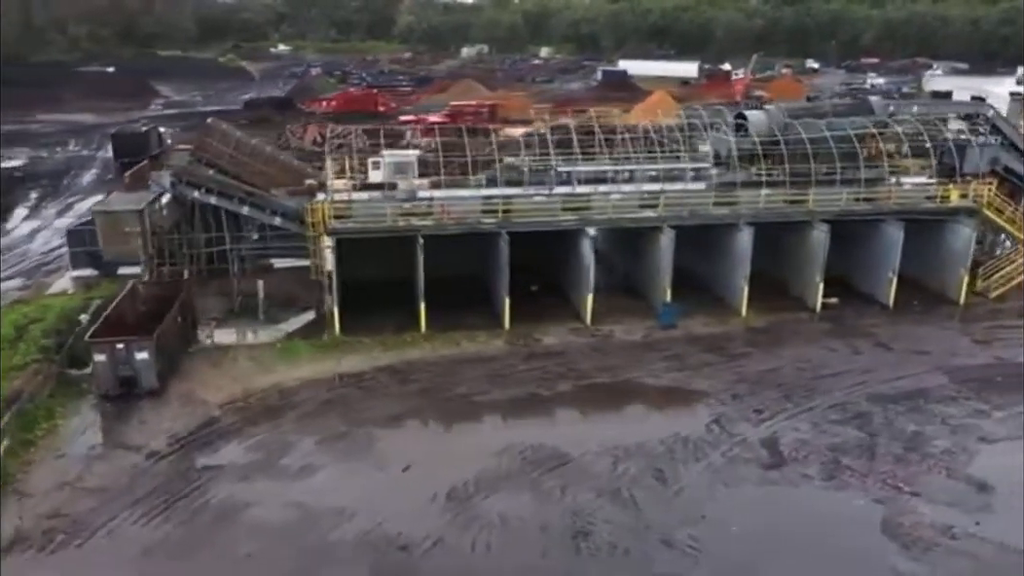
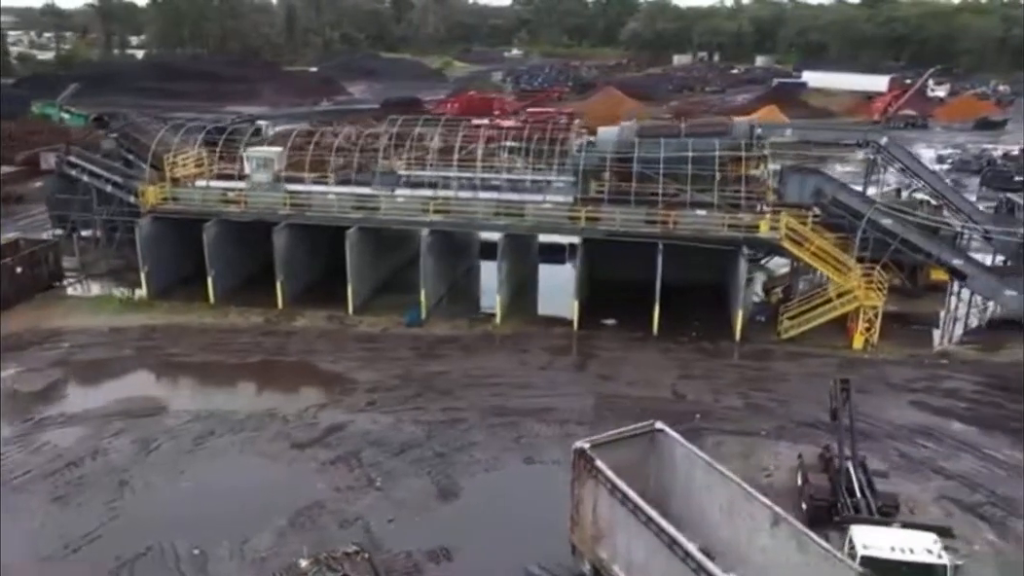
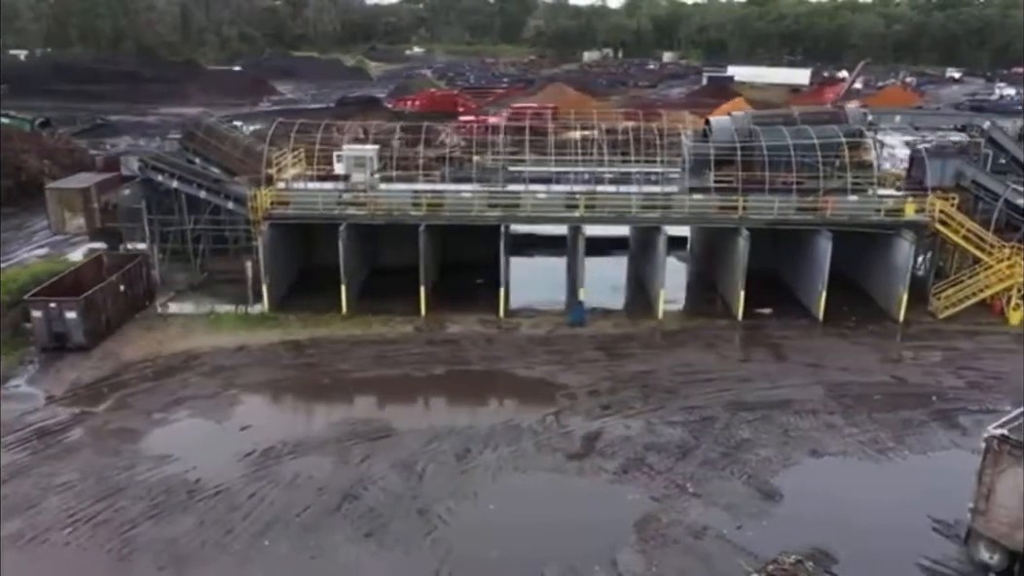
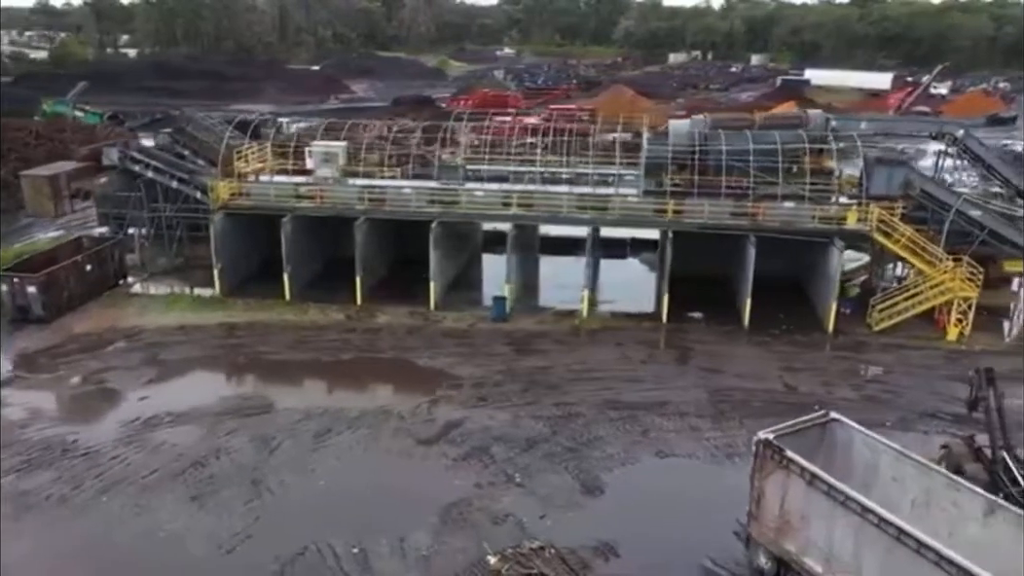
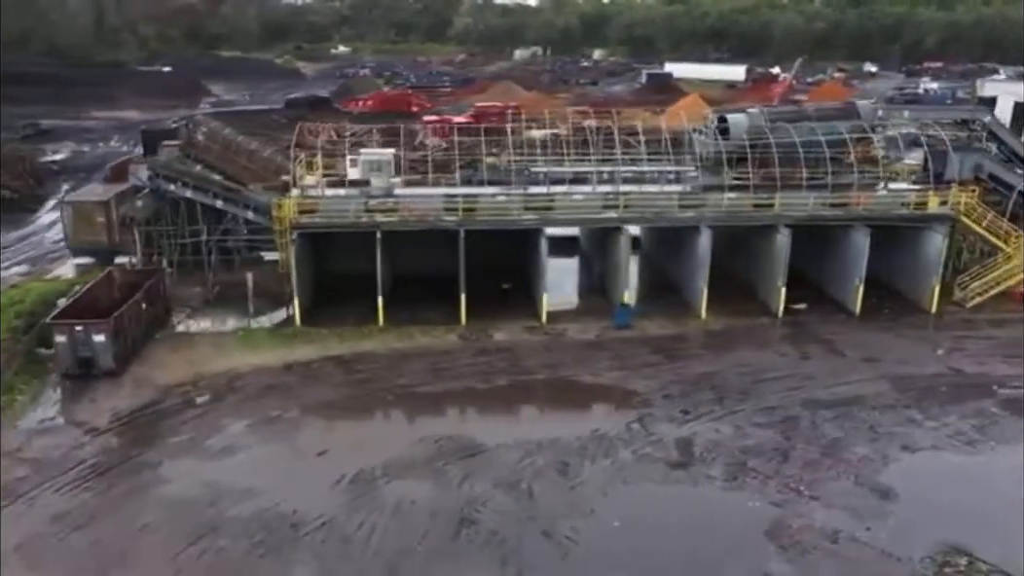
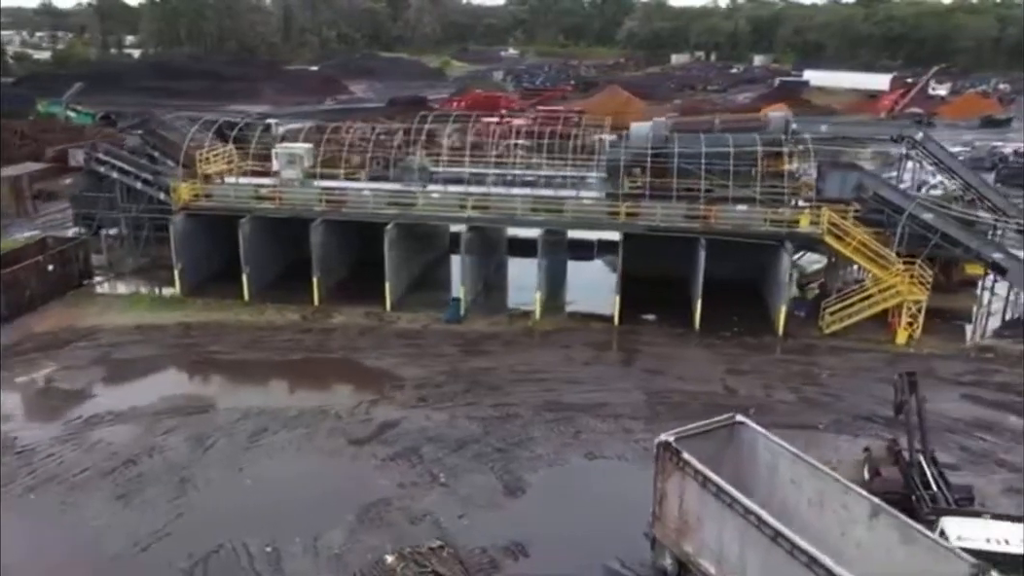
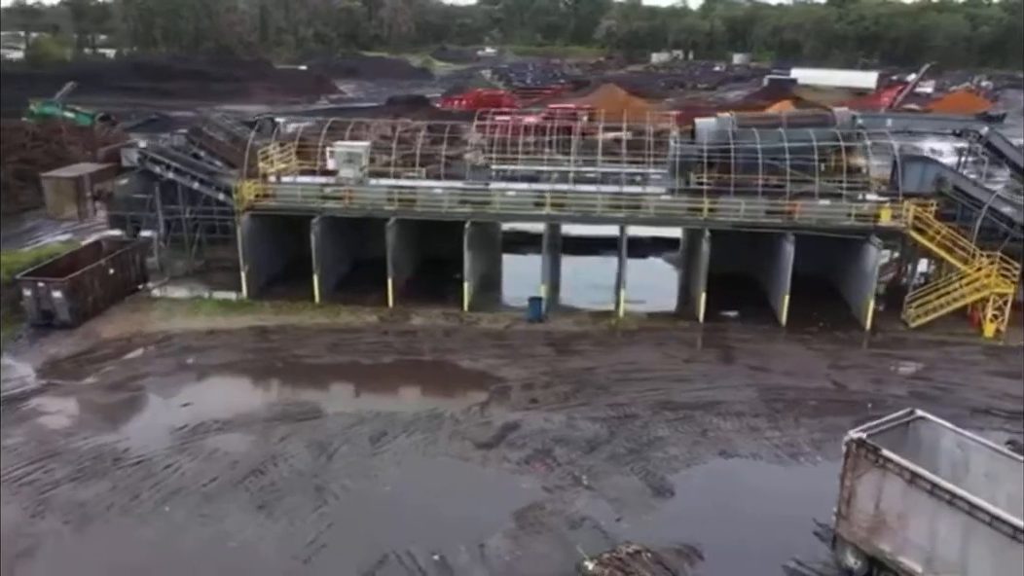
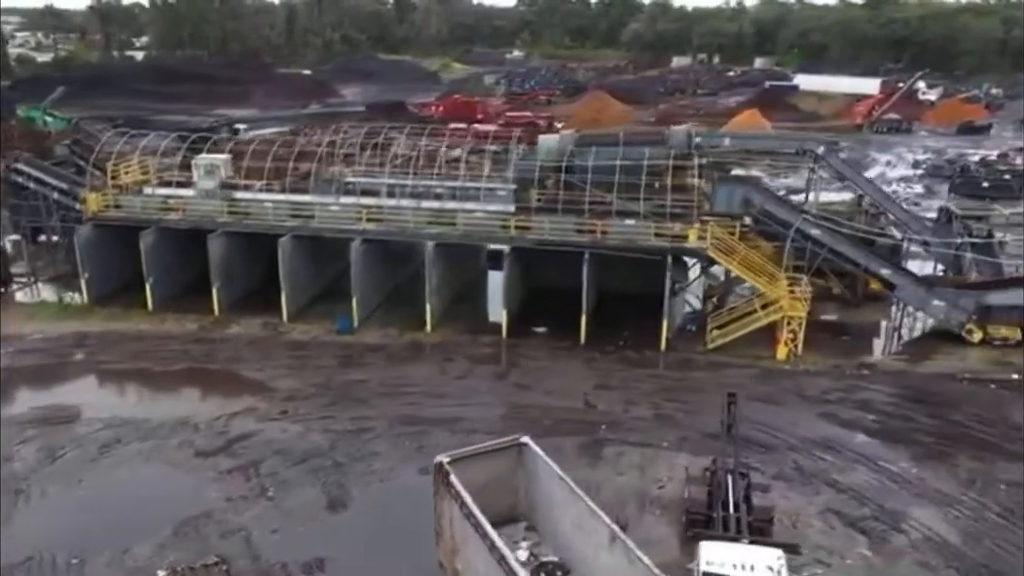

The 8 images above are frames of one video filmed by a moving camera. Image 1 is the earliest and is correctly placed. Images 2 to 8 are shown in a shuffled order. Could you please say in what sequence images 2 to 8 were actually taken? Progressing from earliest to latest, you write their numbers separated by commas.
5, 3, 7, 4, 6, 2, 8
